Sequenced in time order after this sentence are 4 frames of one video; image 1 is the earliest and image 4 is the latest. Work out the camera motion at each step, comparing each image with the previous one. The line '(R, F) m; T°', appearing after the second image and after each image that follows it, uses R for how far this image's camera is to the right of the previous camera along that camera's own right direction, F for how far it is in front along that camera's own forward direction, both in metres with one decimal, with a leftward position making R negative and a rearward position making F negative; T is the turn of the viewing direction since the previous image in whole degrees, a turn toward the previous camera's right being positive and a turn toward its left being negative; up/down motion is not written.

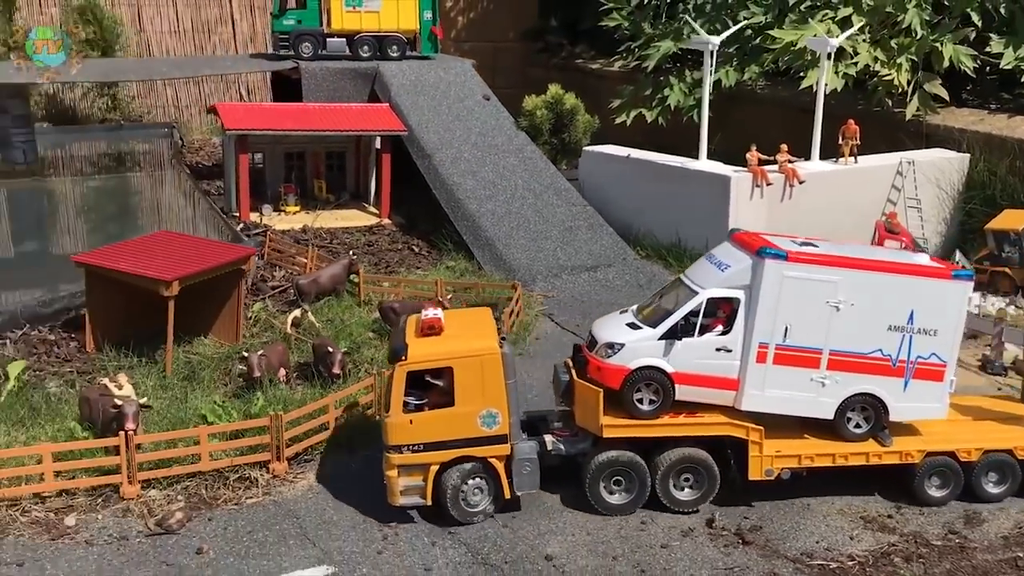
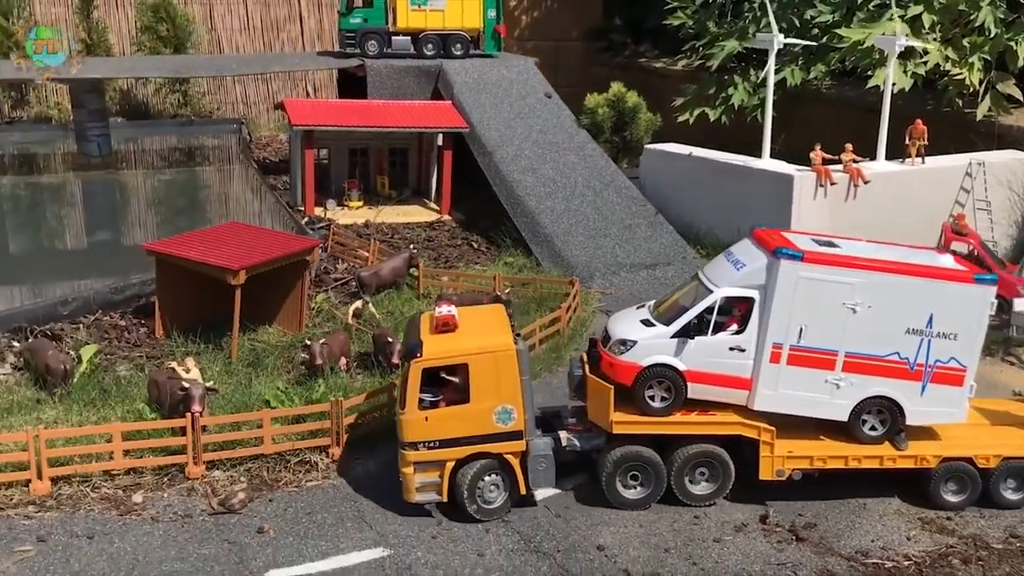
(0.0, -0.1) m; -3°
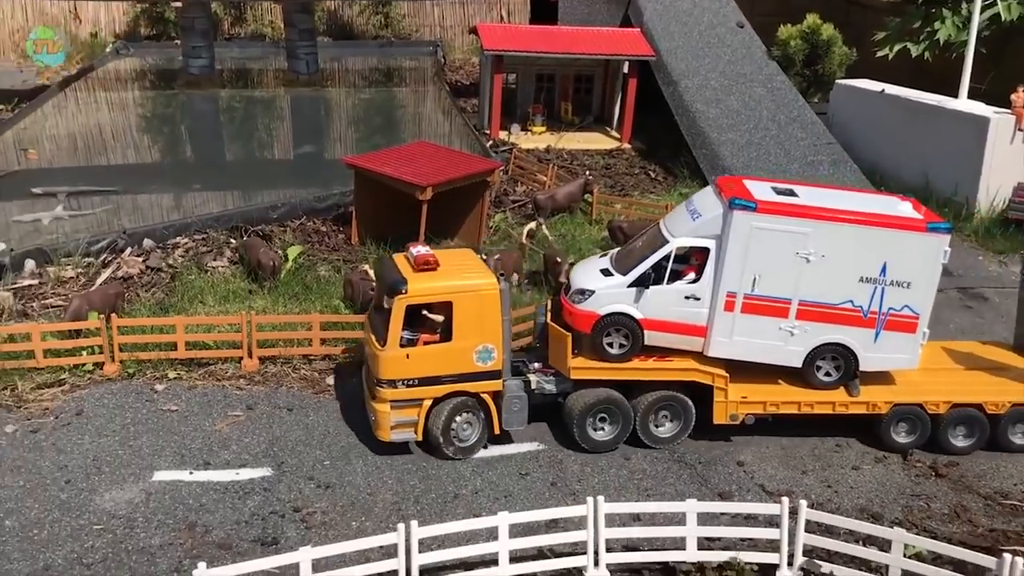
(+0.2, -0.6) m; -10°
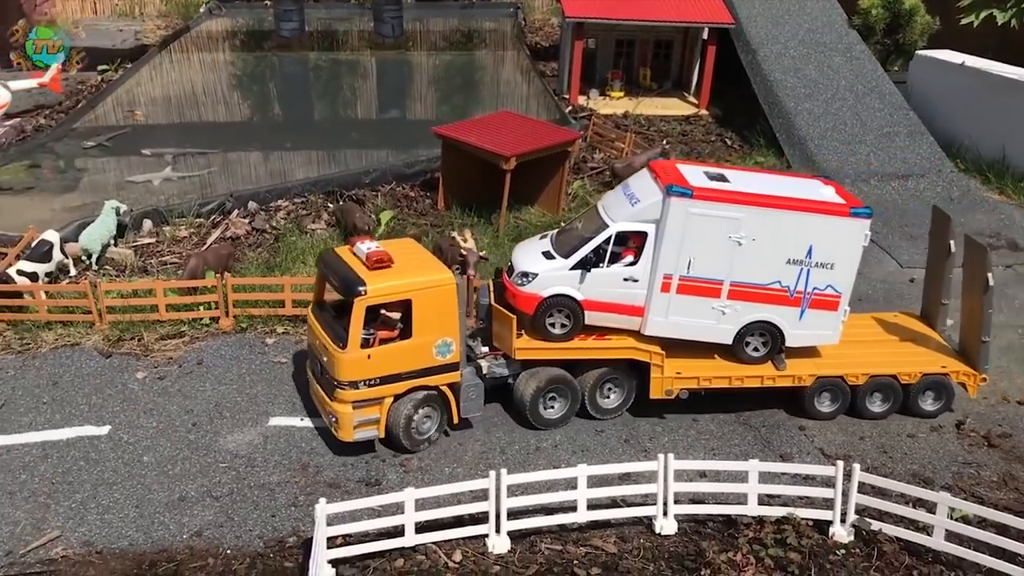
(-0.1, -0.7) m; -4°
